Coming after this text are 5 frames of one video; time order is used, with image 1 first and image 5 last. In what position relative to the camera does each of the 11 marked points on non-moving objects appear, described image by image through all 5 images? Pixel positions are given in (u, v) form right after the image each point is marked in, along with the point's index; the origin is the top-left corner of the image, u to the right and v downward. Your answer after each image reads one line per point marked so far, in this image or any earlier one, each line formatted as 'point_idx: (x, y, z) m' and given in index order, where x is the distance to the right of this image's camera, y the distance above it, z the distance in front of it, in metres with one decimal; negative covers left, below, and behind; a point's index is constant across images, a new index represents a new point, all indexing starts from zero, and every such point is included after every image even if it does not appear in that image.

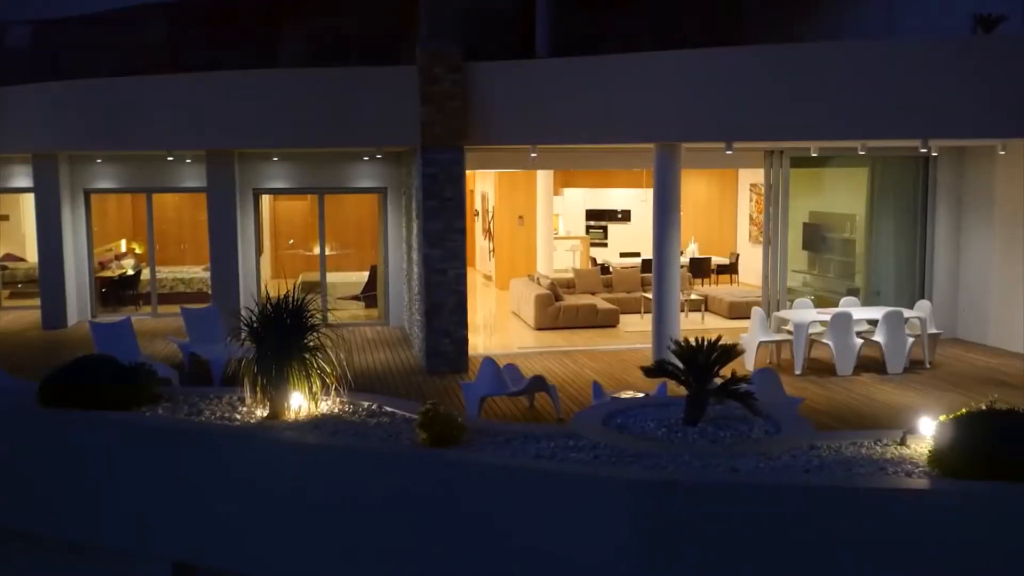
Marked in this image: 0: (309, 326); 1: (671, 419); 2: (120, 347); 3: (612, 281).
0: (-1.4, -0.3, +7.5) m
1: (+1.1, -0.9, +7.2) m
2: (-4.0, -0.6, +10.8) m
3: (+1.5, +0.1, +15.8) m
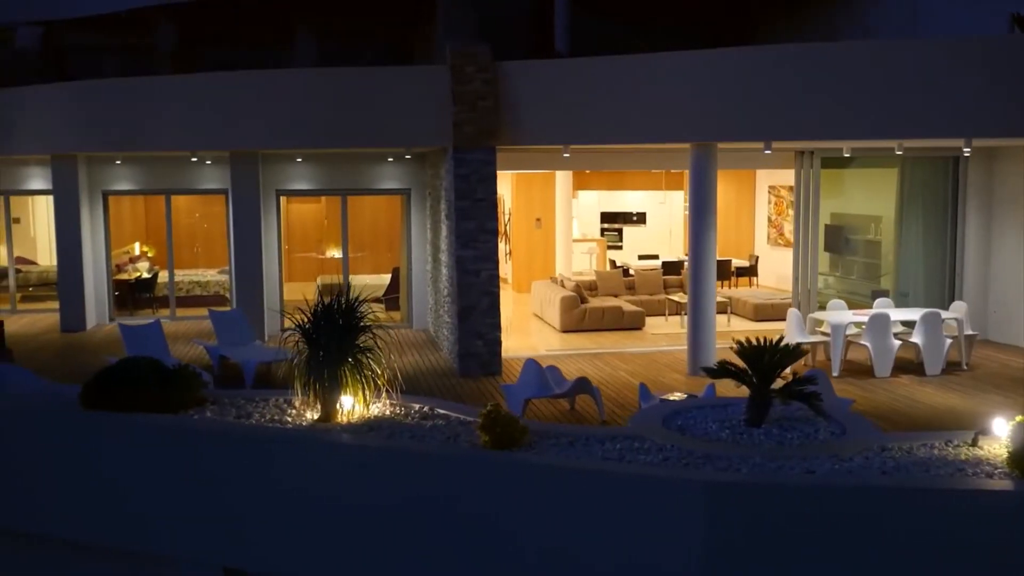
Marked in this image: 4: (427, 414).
0: (-1.0, -0.3, +7.3) m
1: (+1.5, -0.9, +7.1) m
2: (-3.7, -0.6, +10.7) m
3: (+1.8, +0.1, +15.7) m
4: (-0.6, -0.9, +7.4) m
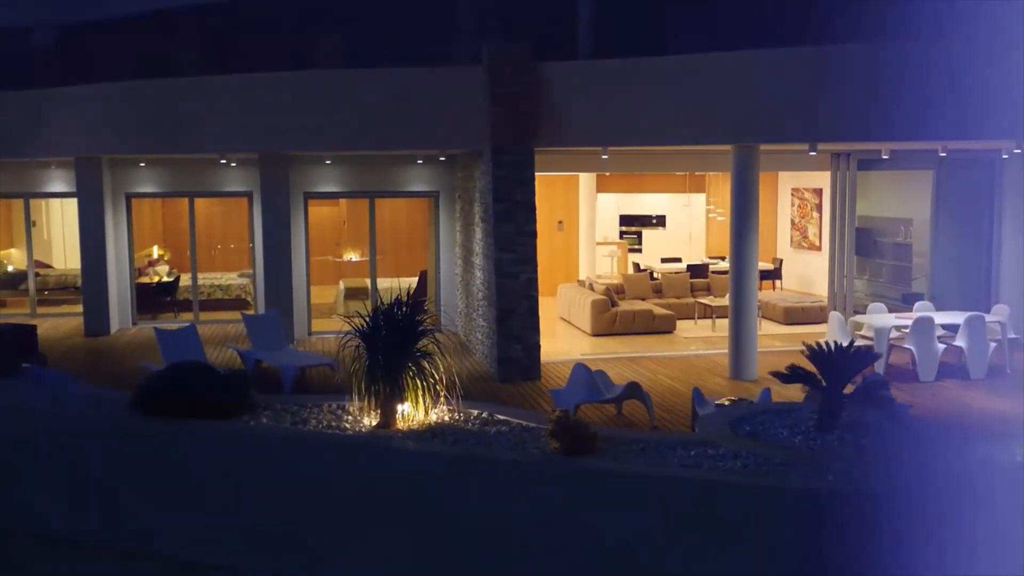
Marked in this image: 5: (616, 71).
0: (-0.6, -0.3, +7.2) m
1: (+1.9, -0.9, +6.9) m
2: (-3.3, -0.6, +10.5) m
3: (+2.2, 0.0, +15.6) m
4: (-0.2, -0.9, +7.3) m
5: (+1.1, +2.3, +11.2) m
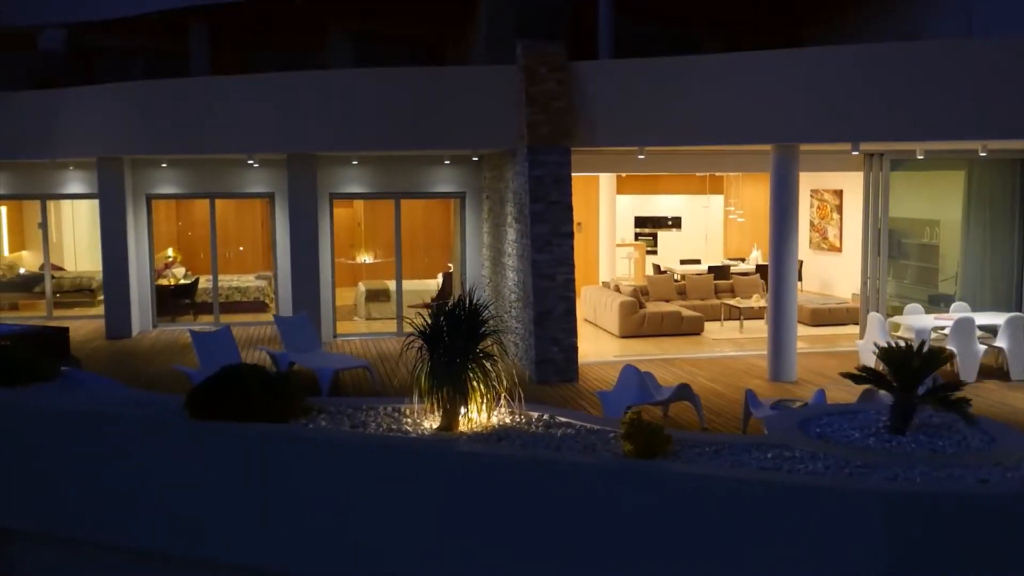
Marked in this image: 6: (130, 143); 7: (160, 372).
0: (-0.2, -0.3, +7.1) m
1: (+2.3, -0.9, +6.8) m
2: (-2.9, -0.7, +10.4) m
3: (+2.5, 0.0, +15.5) m
4: (+0.3, -0.9, +7.2) m
5: (+1.5, +2.3, +11.1) m
6: (-5.0, +1.9, +13.6) m
7: (-3.9, -0.9, +11.3) m
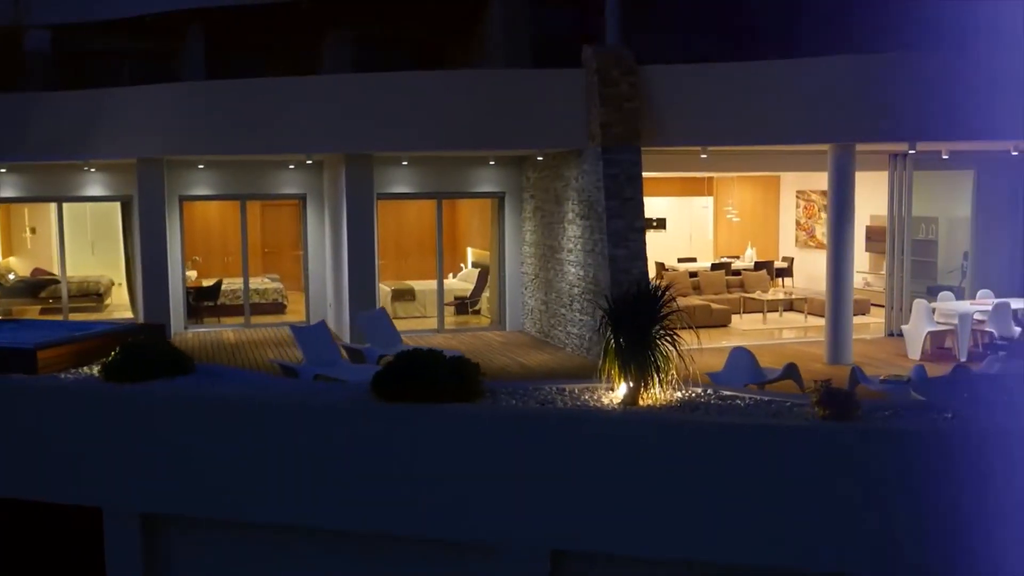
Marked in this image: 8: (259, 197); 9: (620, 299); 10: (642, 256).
0: (+1.1, -0.2, +7.6) m
1: (+3.6, -0.8, +7.6) m
2: (-1.9, -0.6, +10.6) m
3: (+2.9, +0.1, +16.3) m
4: (+1.5, -0.8, +7.8) m
5: (+2.3, +2.4, +11.8) m
6: (-4.4, +1.9, +13.7) m
7: (-3.0, -0.9, +11.4) m
8: (-3.7, +1.3, +15.2) m
9: (+0.8, 0.0, +7.6) m
10: (+1.4, +0.4, +11.6) m
